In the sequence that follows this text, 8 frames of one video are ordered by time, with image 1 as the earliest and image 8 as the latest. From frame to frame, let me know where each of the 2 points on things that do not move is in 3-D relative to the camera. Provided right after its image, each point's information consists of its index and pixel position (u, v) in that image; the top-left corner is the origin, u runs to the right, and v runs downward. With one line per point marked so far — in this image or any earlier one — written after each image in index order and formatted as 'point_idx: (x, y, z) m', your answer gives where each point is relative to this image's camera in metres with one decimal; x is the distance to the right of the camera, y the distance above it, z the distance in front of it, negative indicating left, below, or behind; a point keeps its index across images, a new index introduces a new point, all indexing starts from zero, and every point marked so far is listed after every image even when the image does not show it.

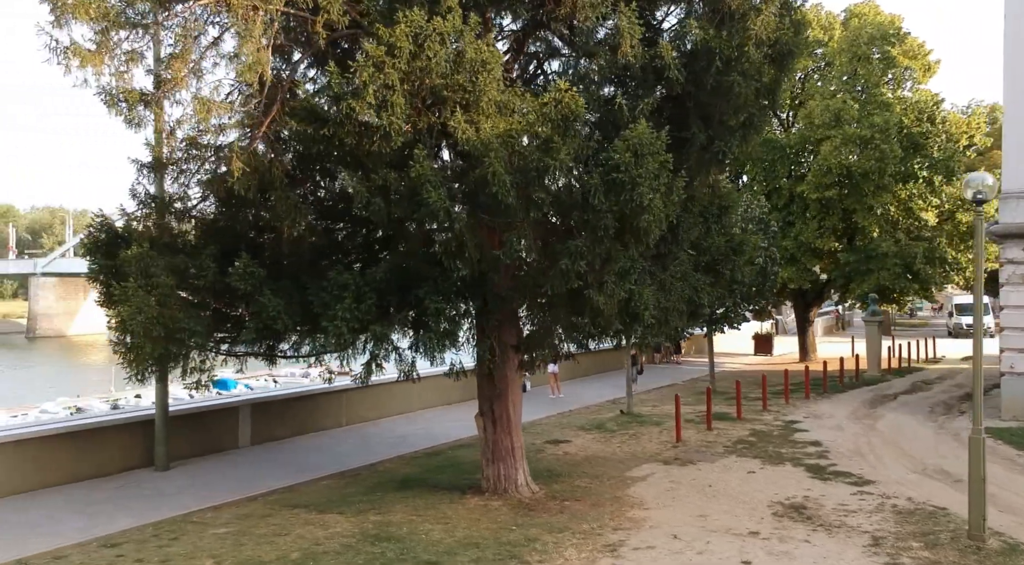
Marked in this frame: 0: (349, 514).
0: (-1.7, -2.4, +8.6) m
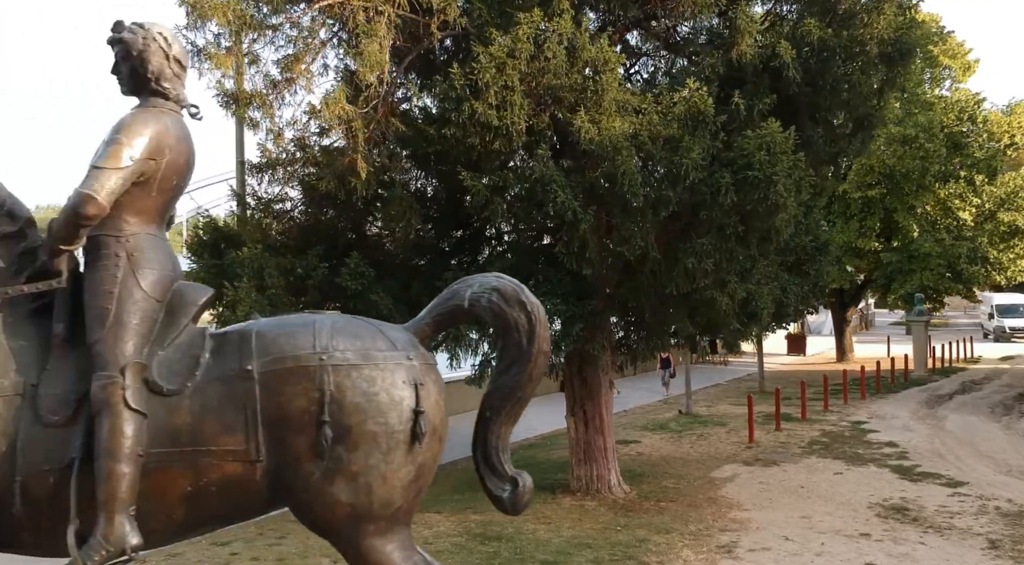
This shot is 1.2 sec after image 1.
0: (-0.7, -2.4, +8.6) m
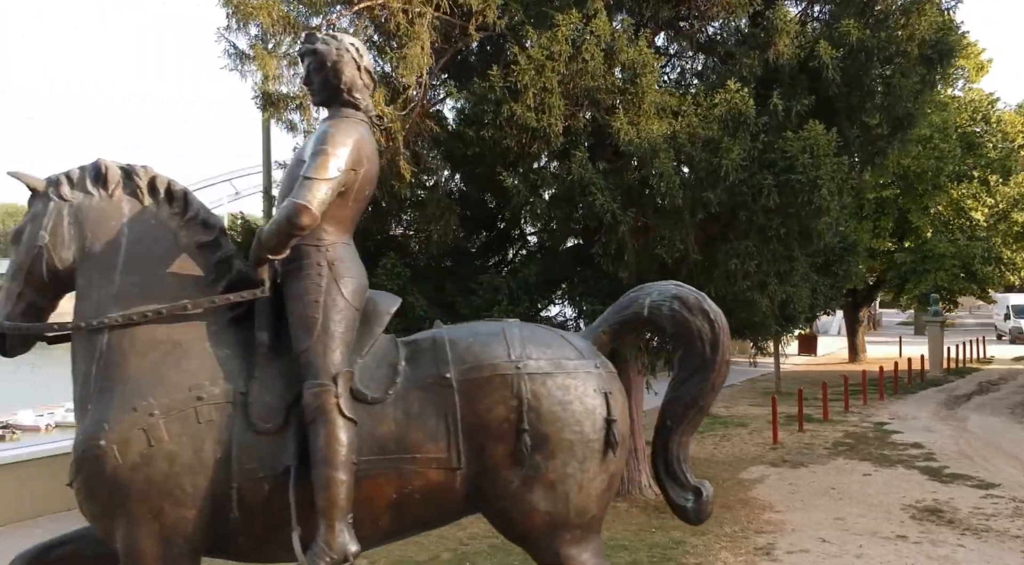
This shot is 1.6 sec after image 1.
0: (-0.3, -2.4, +8.6) m
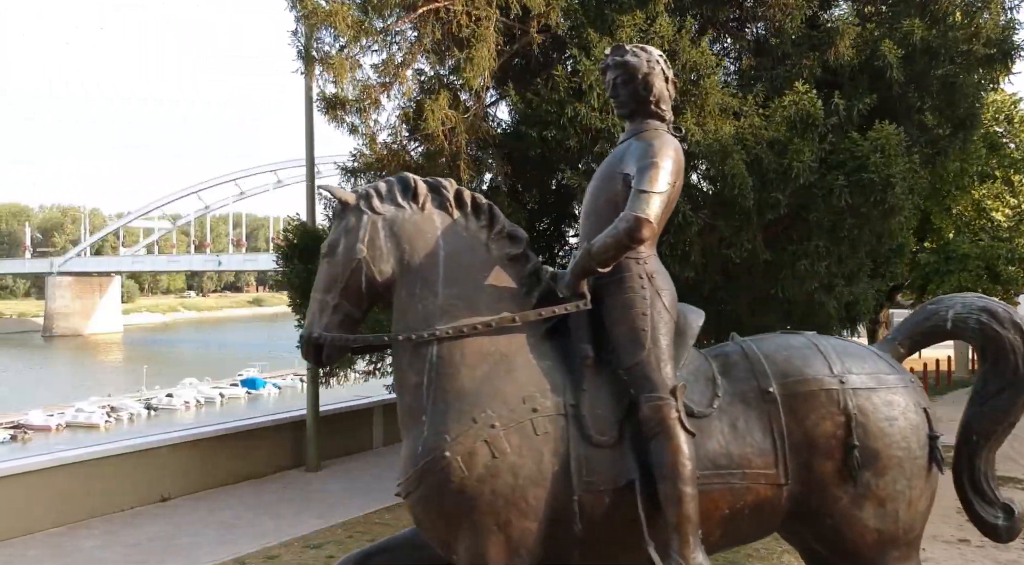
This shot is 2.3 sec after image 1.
0: (+0.2, -2.5, +8.6) m
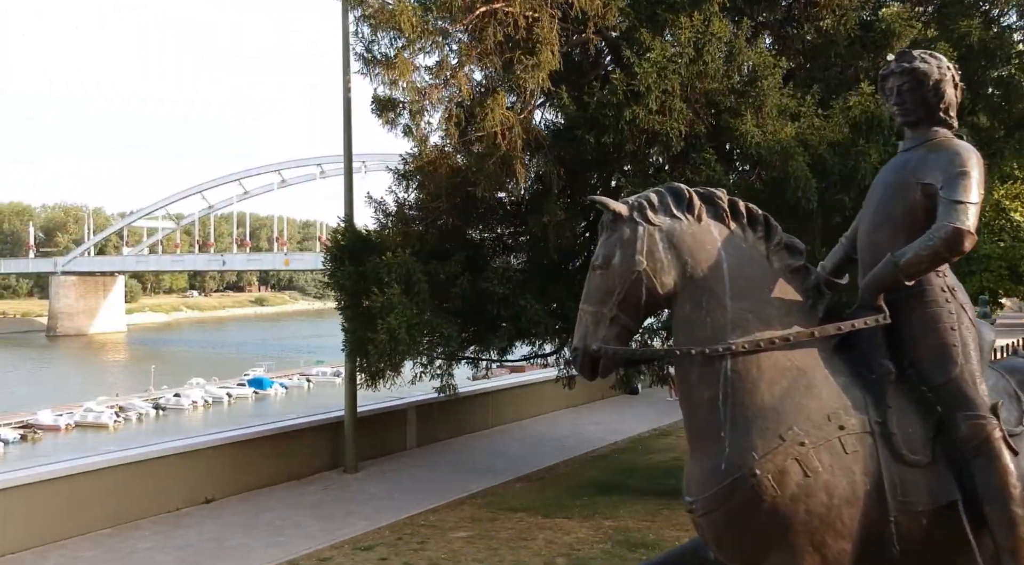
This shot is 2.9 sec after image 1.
0: (+0.7, -2.5, +8.6) m
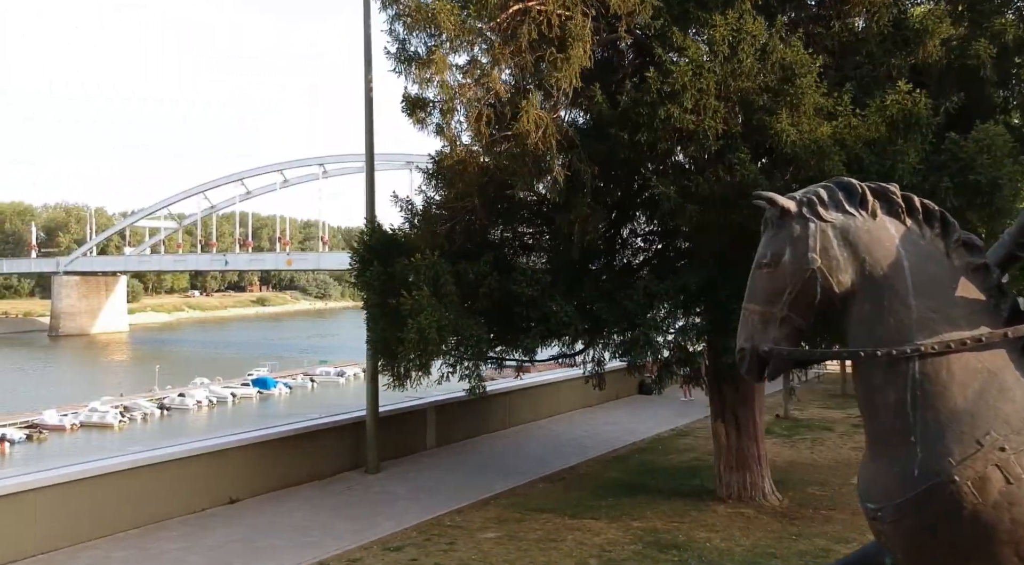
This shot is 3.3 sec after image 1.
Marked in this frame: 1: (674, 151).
0: (+1.0, -2.5, +8.5) m
1: (+1.4, +1.1, +6.9) m
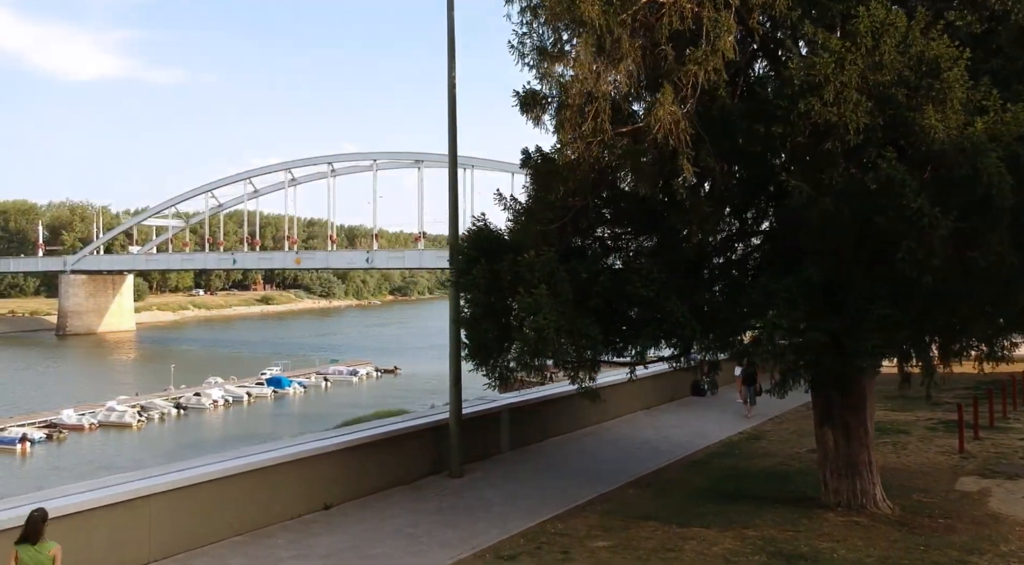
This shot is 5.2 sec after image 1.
0: (+2.1, -2.5, +8.3) m
1: (+2.4, +1.1, +6.6) m
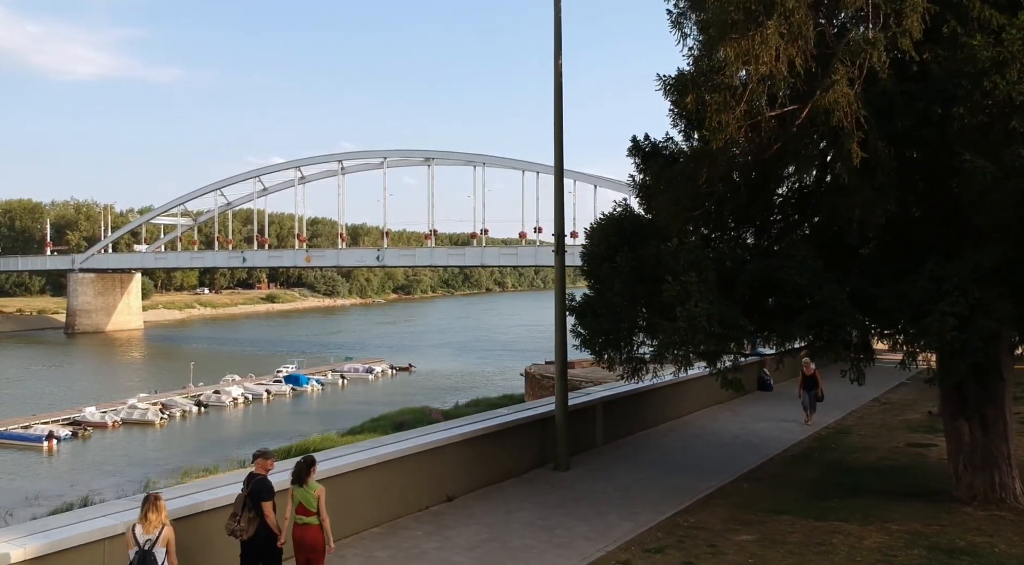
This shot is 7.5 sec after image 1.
0: (+3.4, -2.4, +8.1) m
1: (+3.7, +1.2, +6.4) m
